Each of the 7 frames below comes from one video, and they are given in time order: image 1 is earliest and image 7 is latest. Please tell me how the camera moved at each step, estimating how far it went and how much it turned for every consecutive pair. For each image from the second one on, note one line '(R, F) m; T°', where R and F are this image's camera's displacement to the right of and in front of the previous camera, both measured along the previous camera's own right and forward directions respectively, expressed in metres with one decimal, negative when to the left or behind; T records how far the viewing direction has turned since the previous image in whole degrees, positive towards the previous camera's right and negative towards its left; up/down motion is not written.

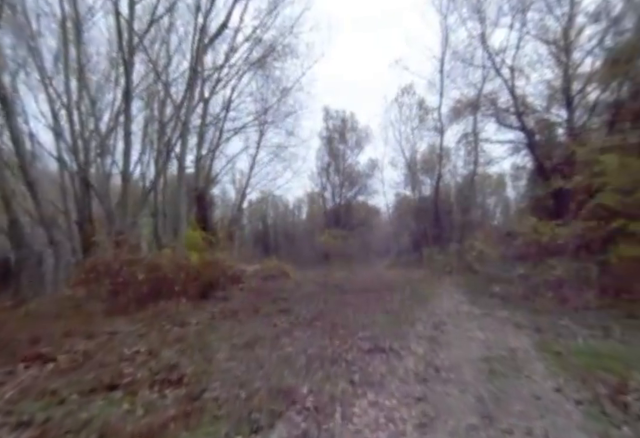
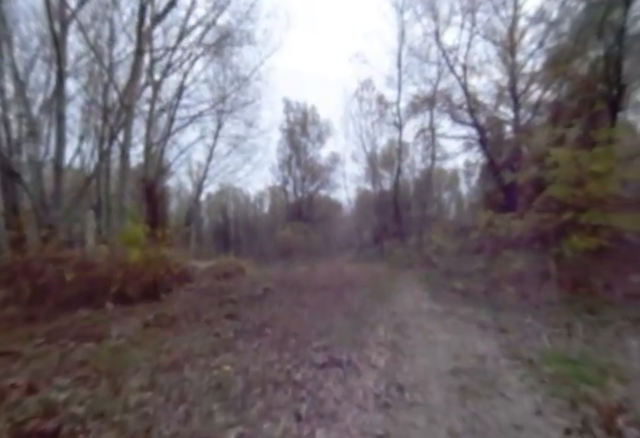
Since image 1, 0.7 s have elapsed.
(+0.2, +0.9) m; +6°
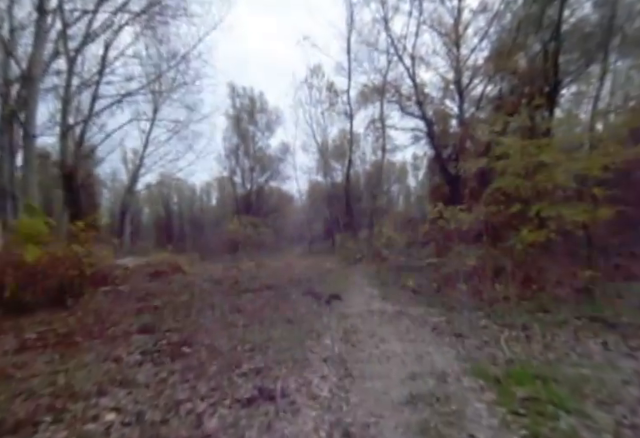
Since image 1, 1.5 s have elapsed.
(+0.3, +1.1) m; +8°
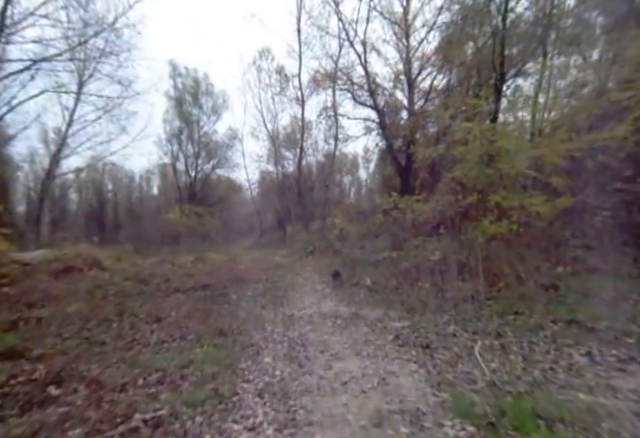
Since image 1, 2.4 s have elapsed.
(+0.2, +1.4) m; +8°
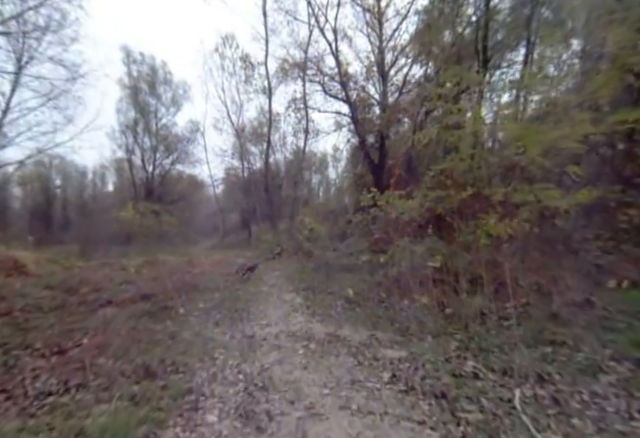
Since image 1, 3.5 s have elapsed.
(0.0, +1.7) m; +5°
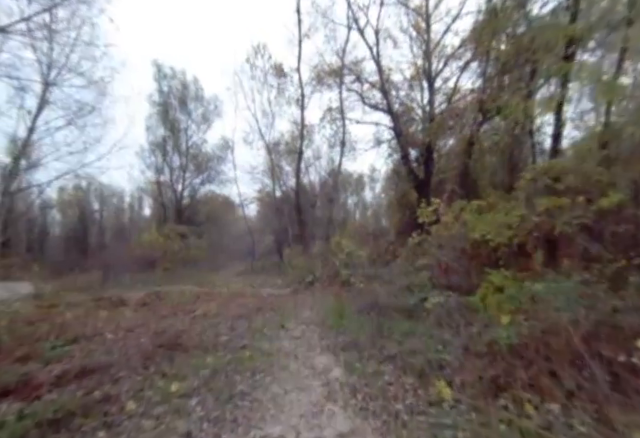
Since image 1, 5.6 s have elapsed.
(-0.3, +3.4) m; -6°
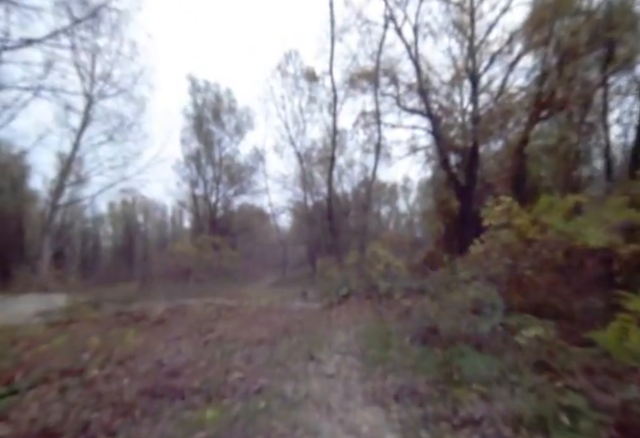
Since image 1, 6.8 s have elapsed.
(-0.1, +1.9) m; -6°
